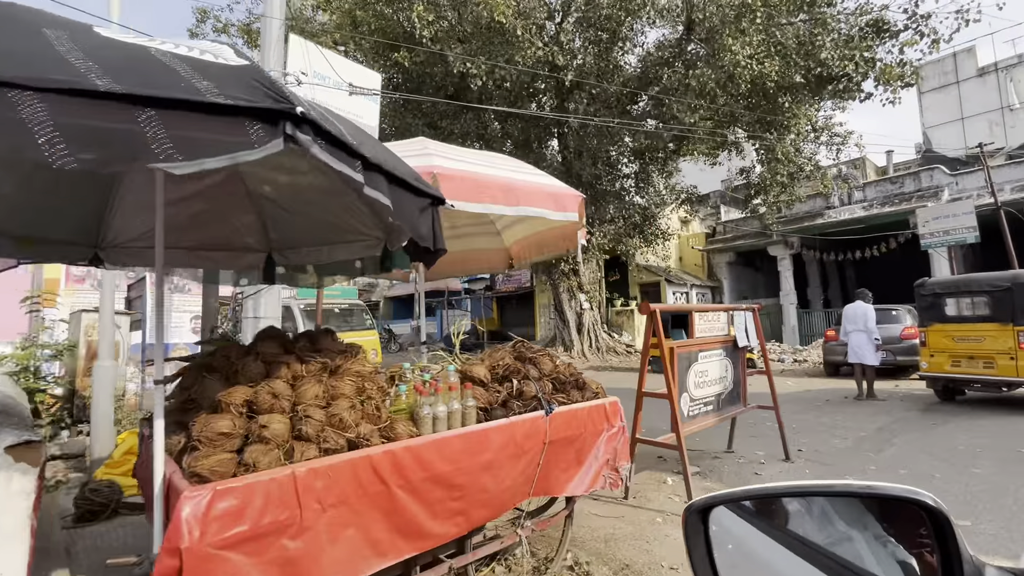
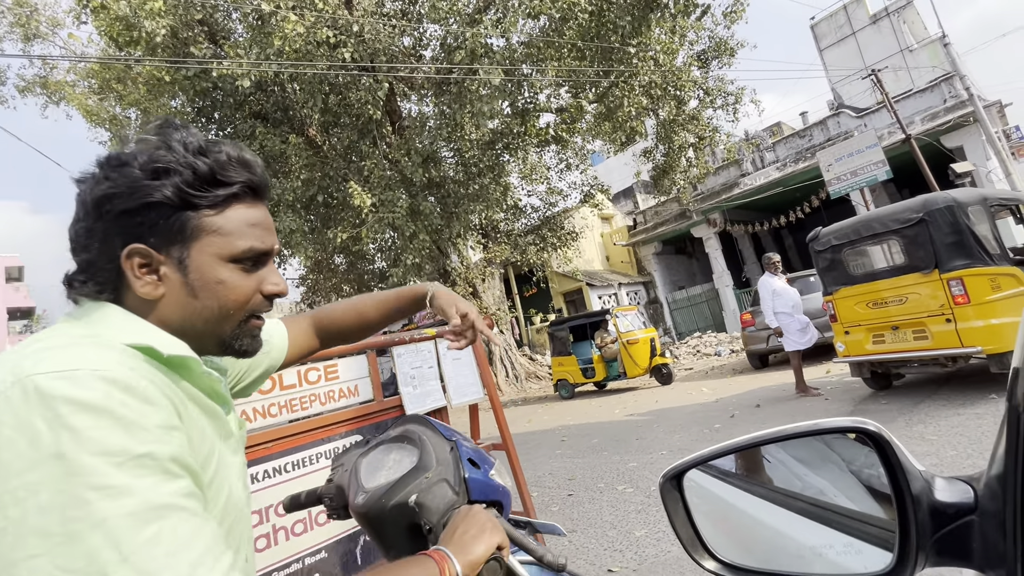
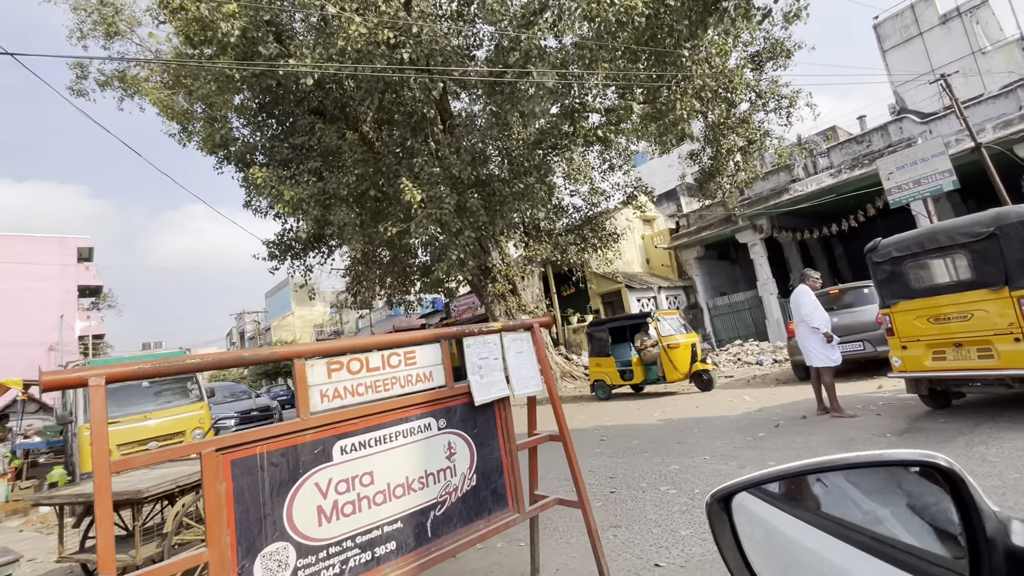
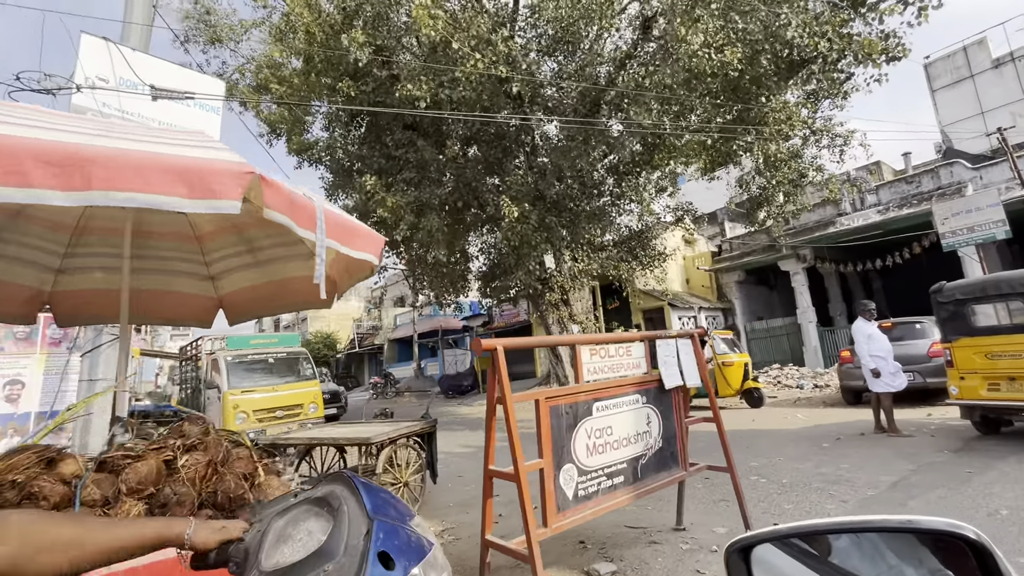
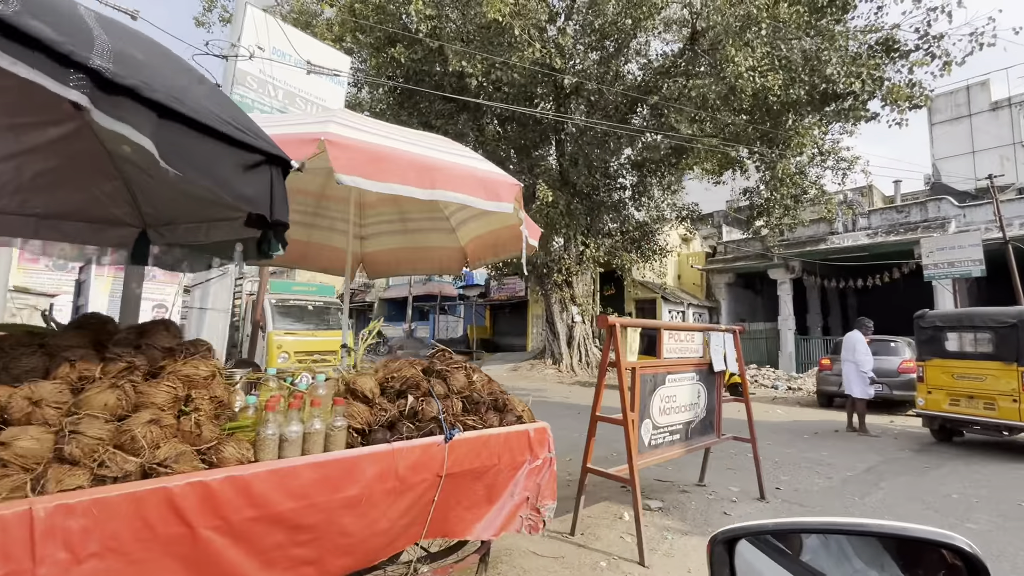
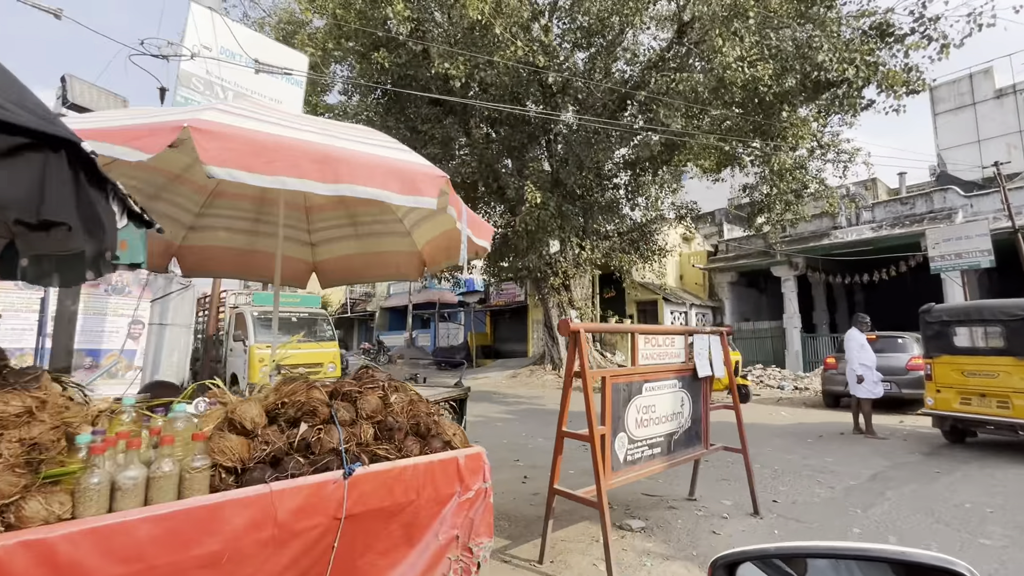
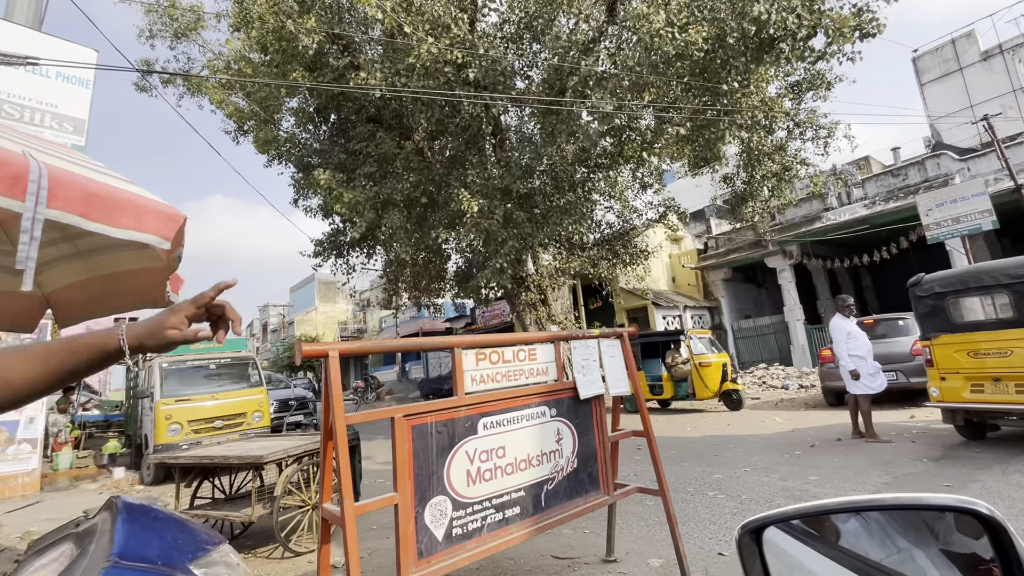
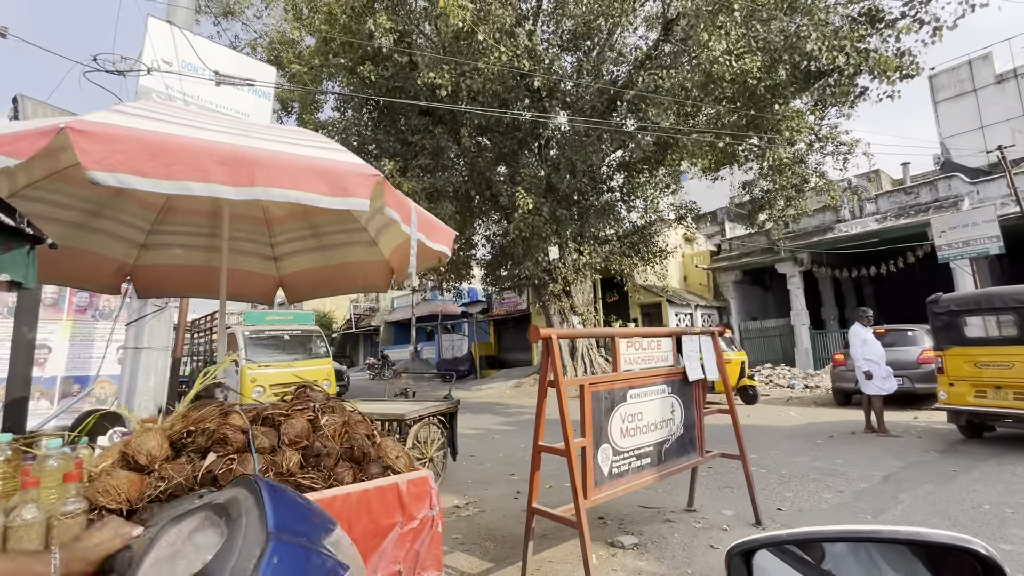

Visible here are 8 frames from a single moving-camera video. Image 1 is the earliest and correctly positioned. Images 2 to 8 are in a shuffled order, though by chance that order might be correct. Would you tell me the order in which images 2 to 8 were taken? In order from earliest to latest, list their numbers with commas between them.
5, 6, 8, 4, 7, 3, 2
